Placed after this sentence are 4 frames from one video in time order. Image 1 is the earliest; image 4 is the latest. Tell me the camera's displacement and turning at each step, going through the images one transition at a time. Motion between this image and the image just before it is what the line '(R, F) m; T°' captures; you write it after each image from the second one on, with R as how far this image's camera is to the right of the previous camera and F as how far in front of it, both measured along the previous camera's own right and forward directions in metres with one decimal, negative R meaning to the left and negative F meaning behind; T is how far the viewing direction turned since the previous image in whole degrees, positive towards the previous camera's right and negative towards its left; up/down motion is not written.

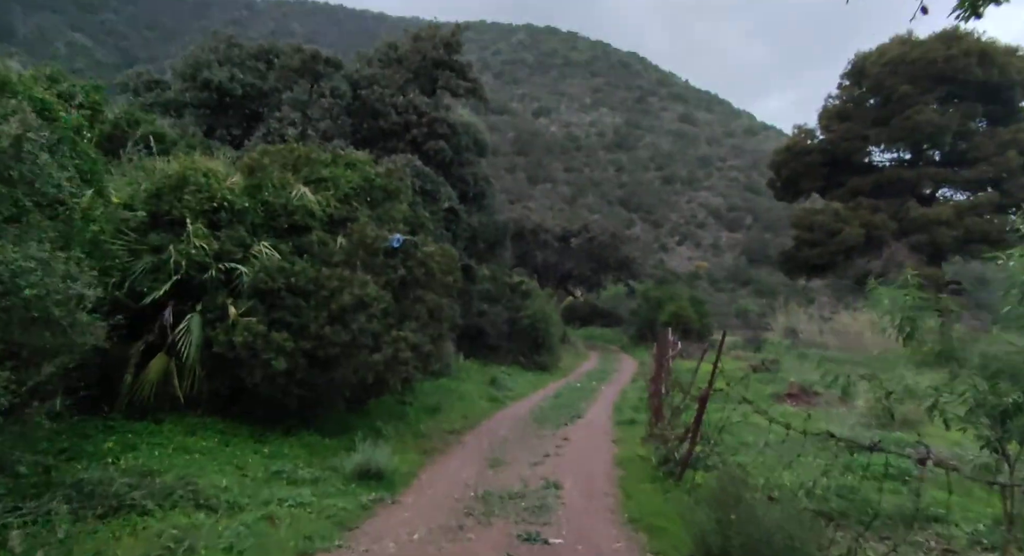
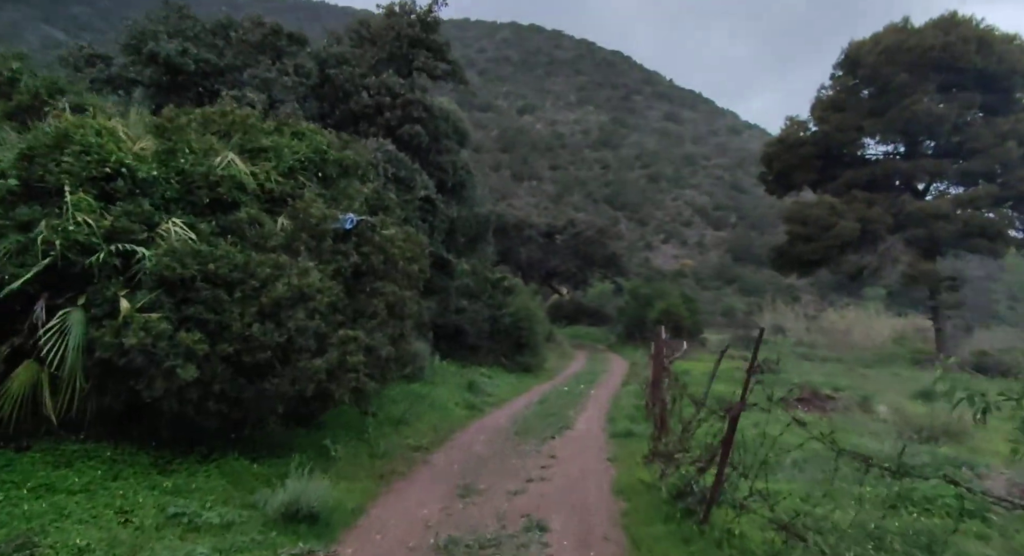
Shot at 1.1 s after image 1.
(+0.1, +1.9) m; +1°
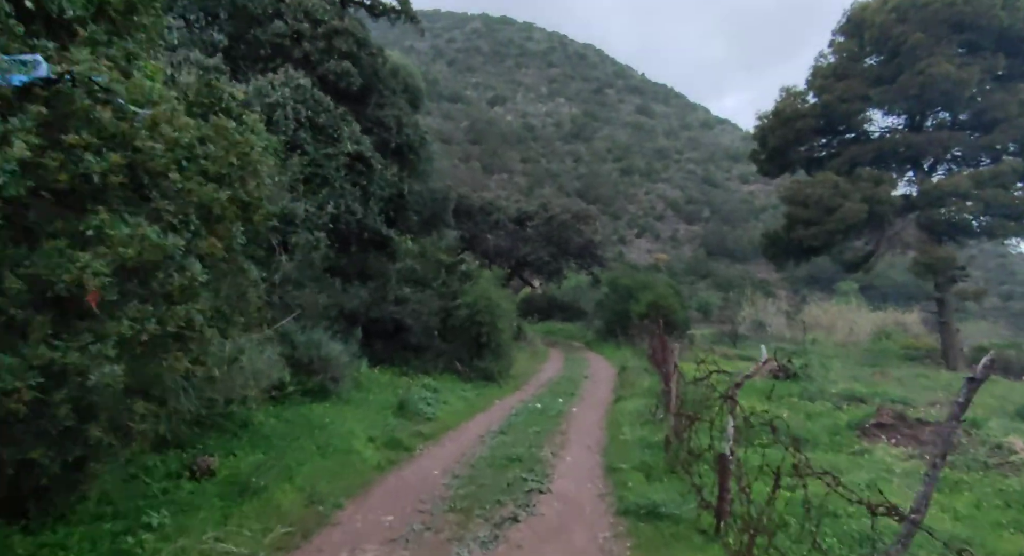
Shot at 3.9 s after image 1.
(+0.4, +5.4) m; +2°
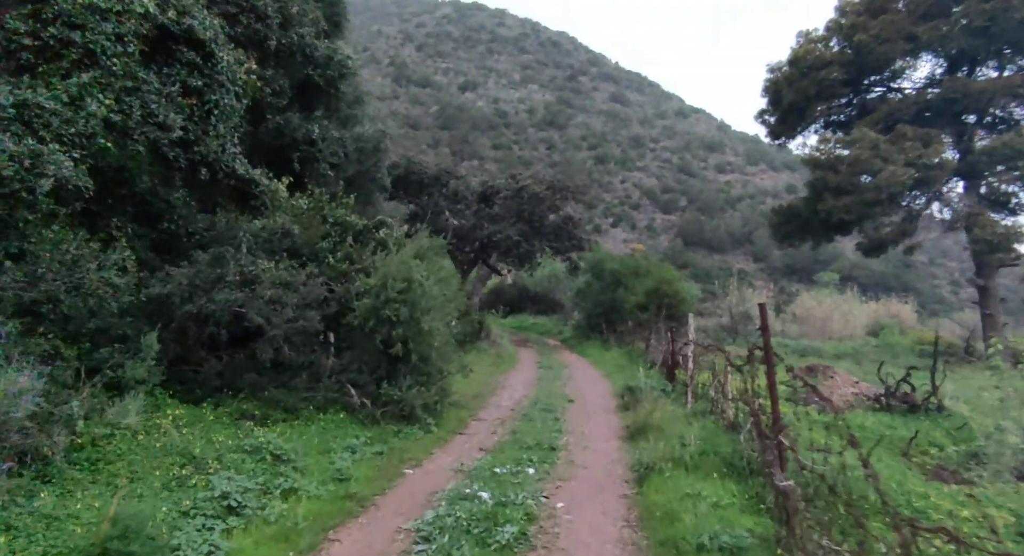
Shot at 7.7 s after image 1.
(+0.6, +8.0) m; +2°
